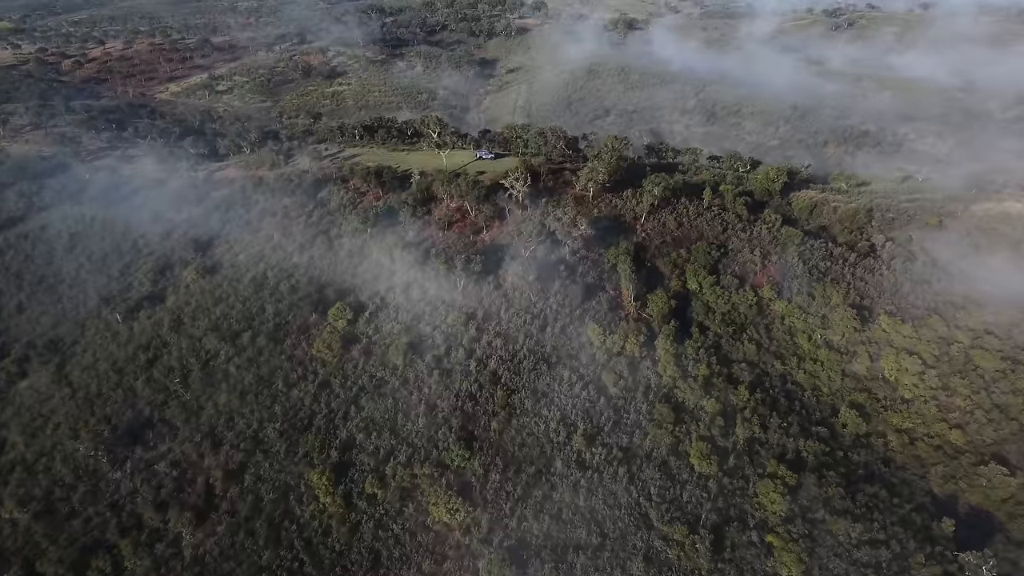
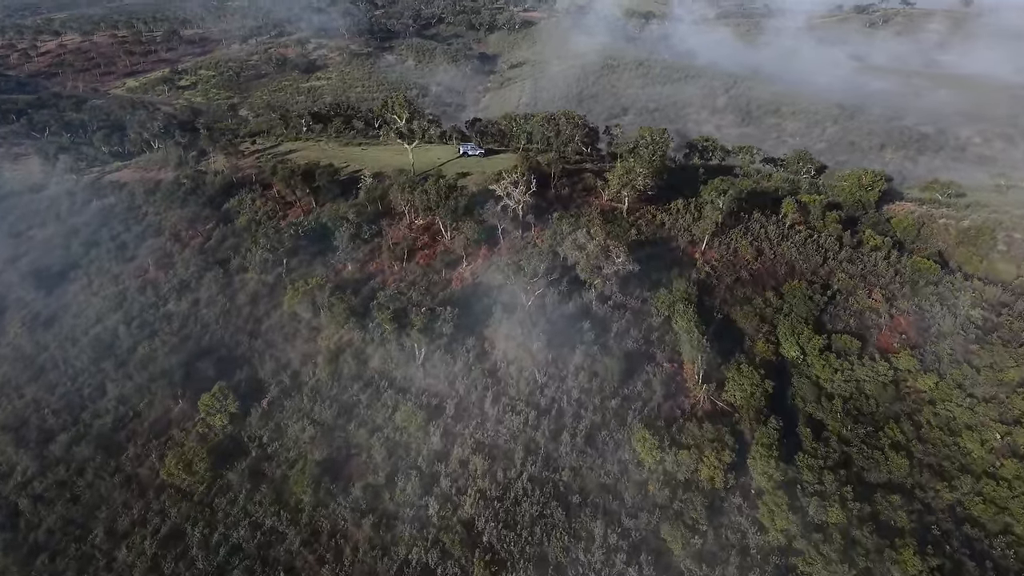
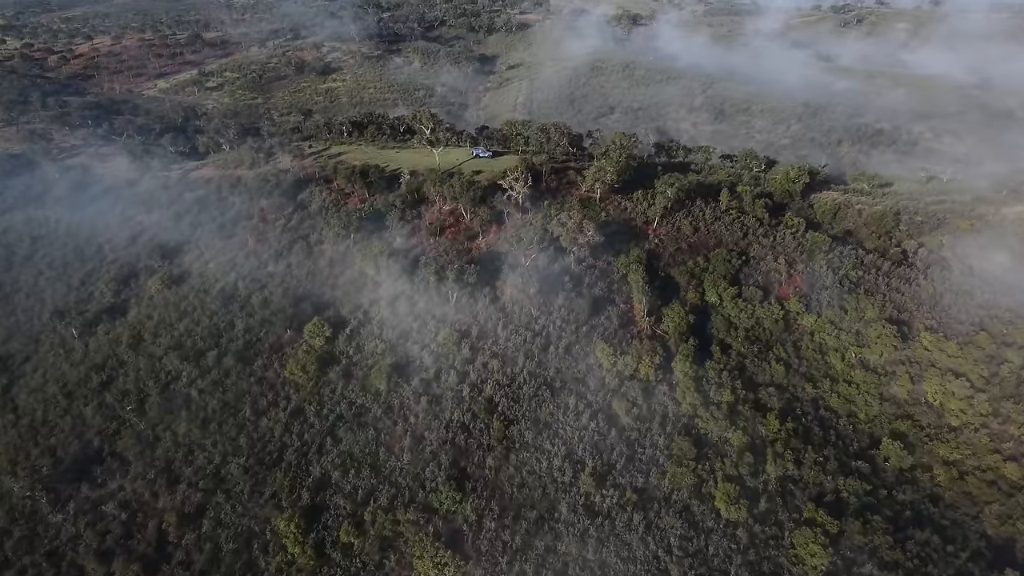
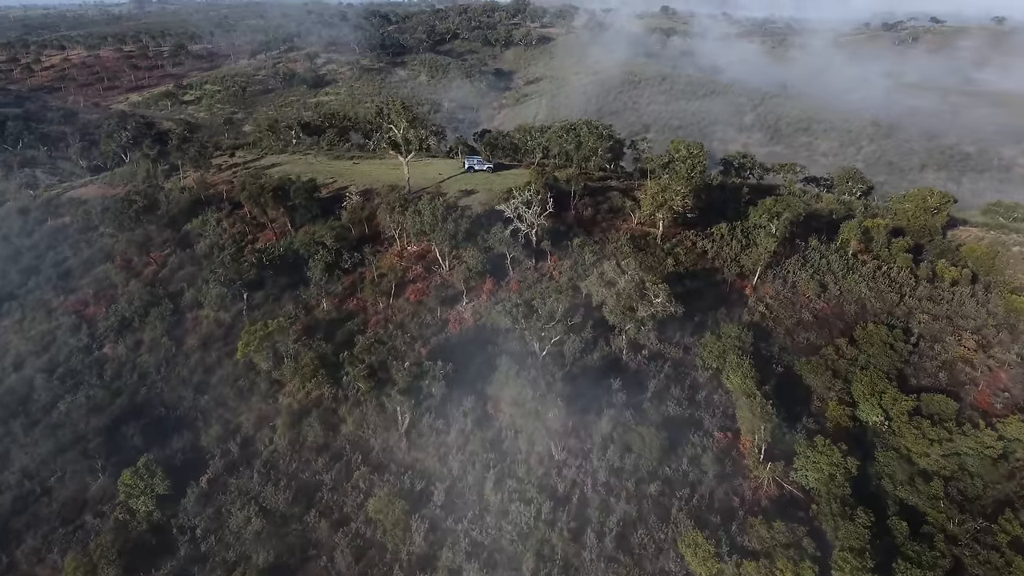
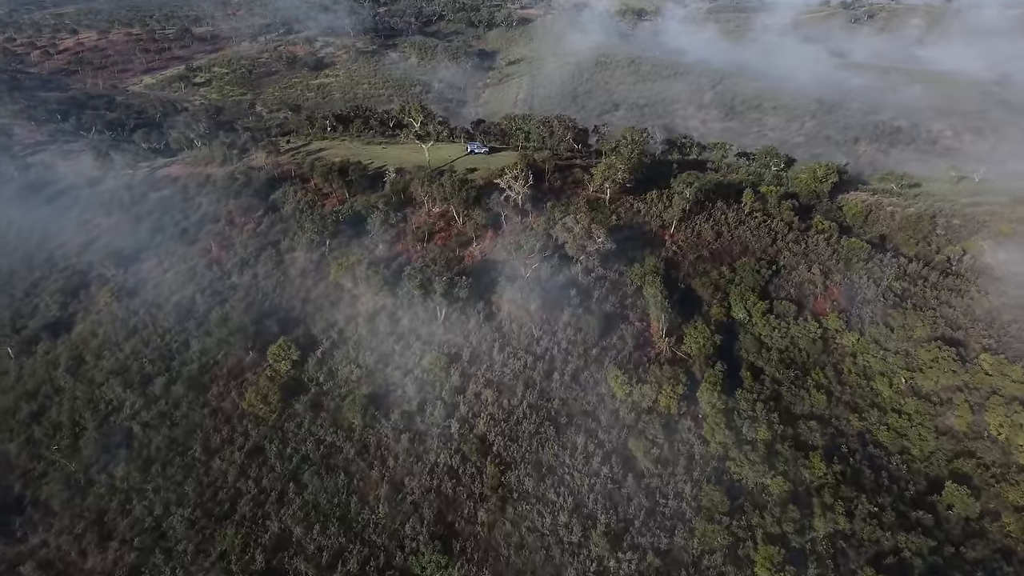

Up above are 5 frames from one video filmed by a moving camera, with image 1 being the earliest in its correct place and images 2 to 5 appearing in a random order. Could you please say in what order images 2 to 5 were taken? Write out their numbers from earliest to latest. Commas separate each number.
3, 5, 2, 4
